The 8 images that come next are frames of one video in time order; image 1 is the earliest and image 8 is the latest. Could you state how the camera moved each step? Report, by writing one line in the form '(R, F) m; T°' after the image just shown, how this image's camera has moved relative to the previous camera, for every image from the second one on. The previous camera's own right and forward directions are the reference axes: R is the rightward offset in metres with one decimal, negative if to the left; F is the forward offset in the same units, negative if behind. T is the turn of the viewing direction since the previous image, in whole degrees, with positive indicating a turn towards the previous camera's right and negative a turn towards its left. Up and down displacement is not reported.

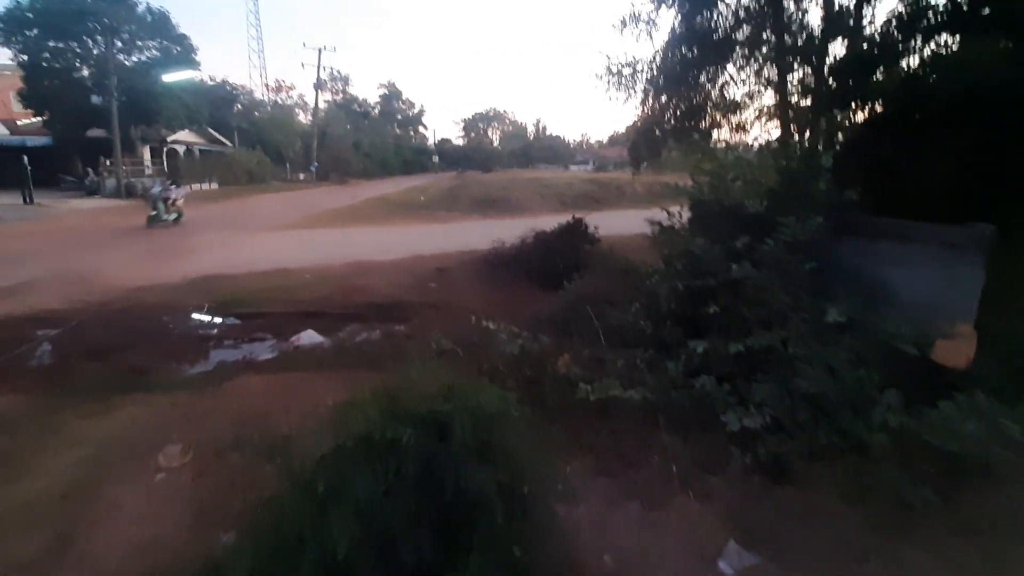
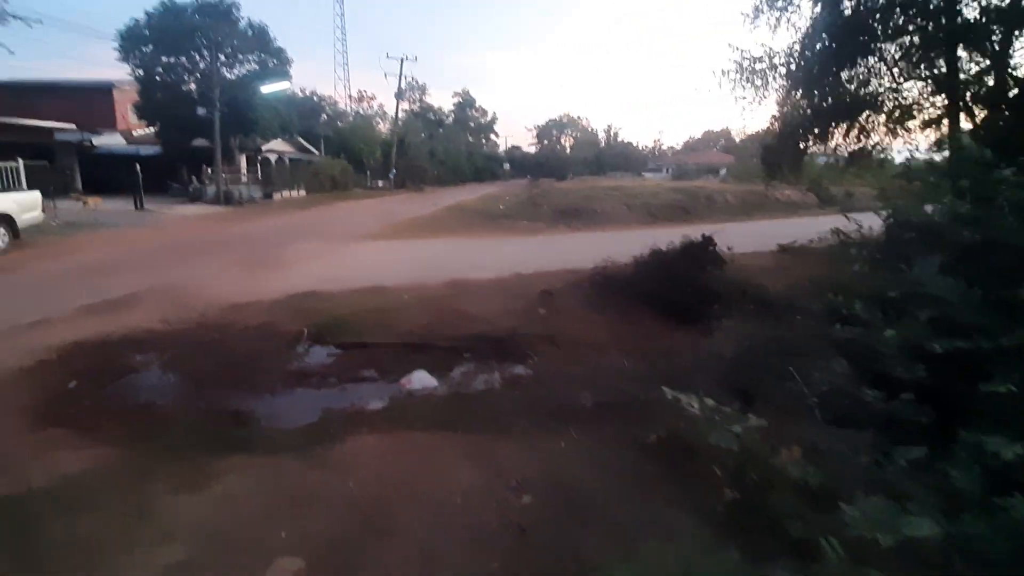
(-1.2, +1.4) m; -7°
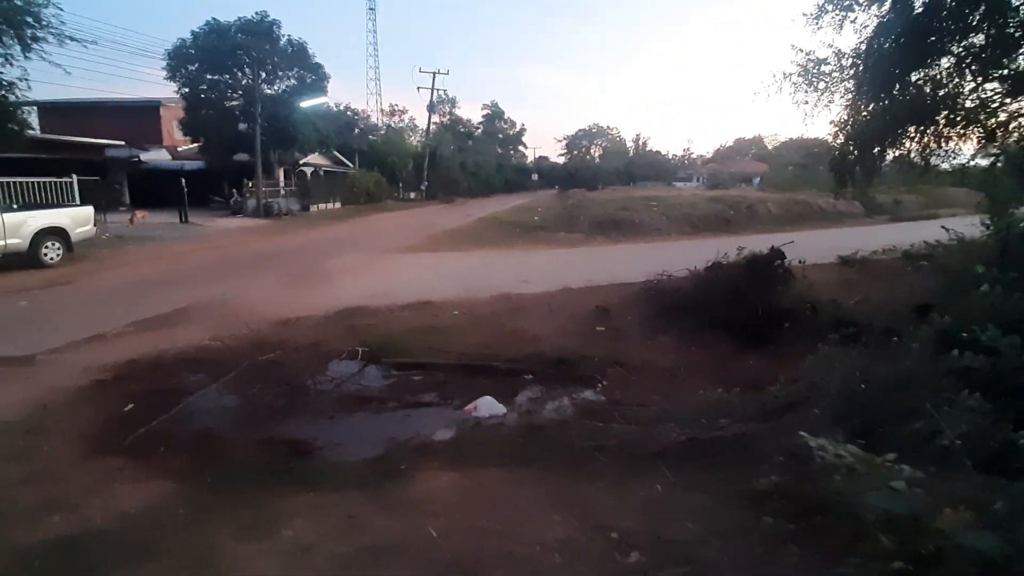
(-0.6, +0.5) m; -3°
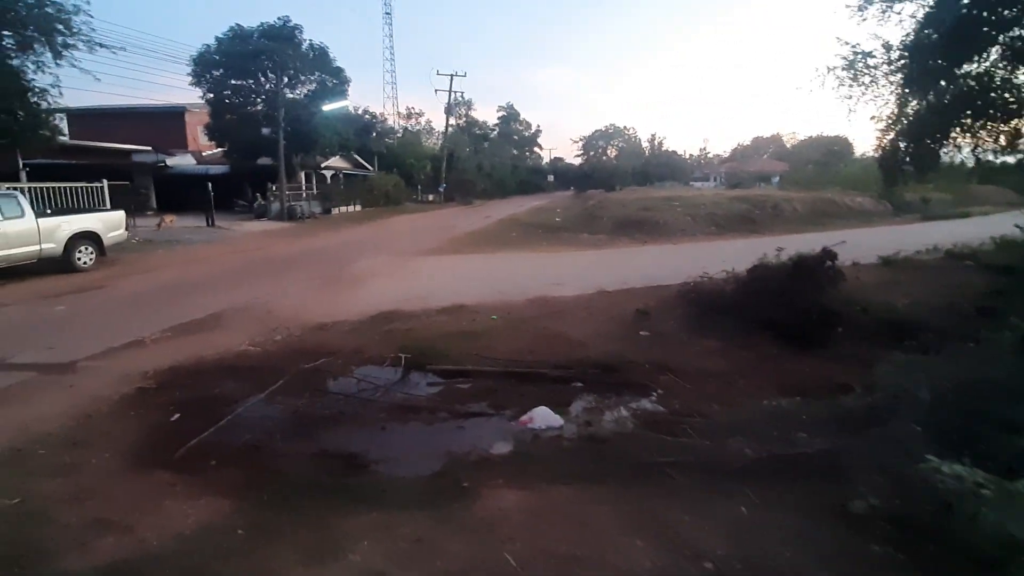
(-0.5, +0.3) m; -2°
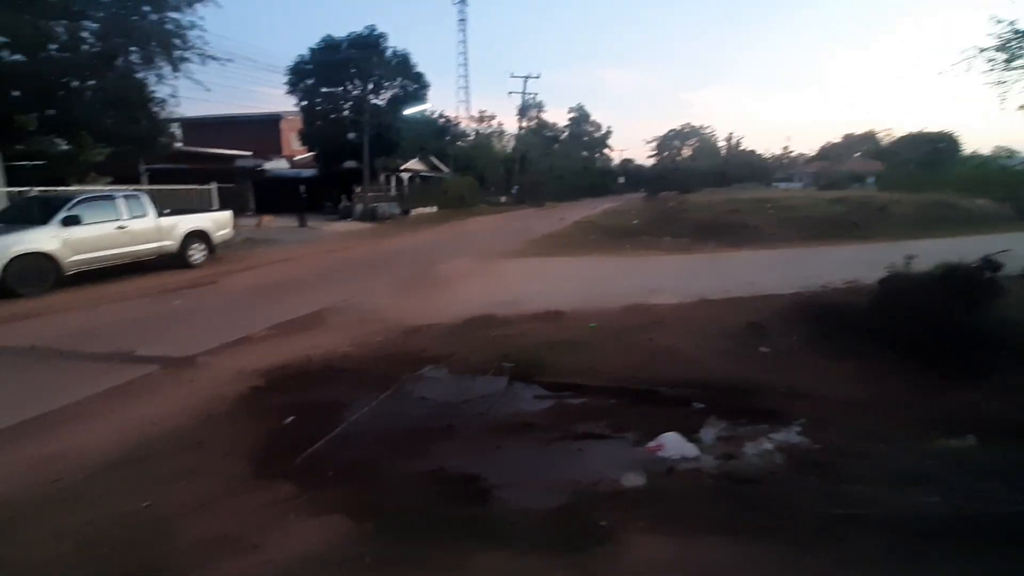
(-0.7, +0.5) m; -8°
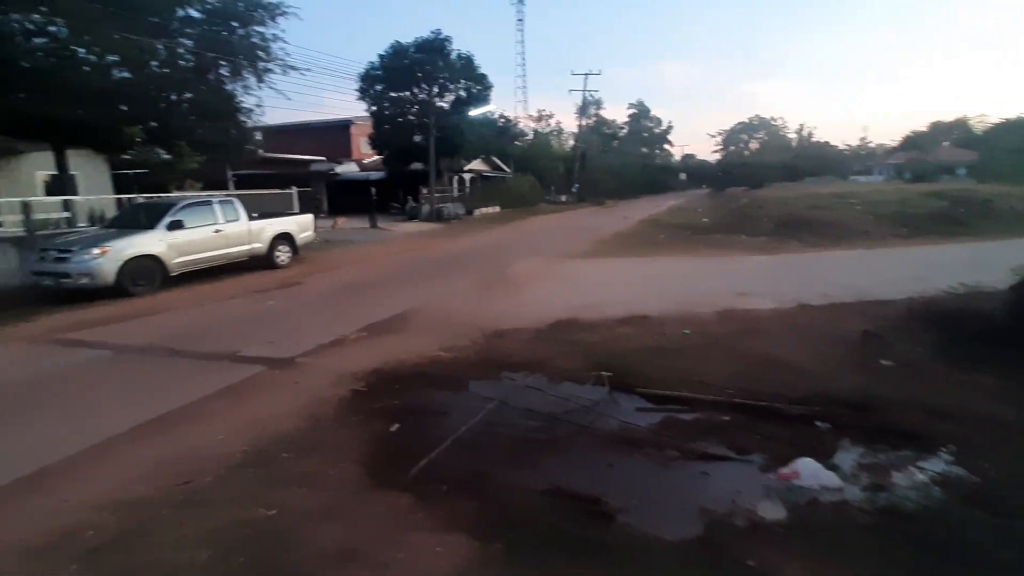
(-0.6, +0.2) m; -6°
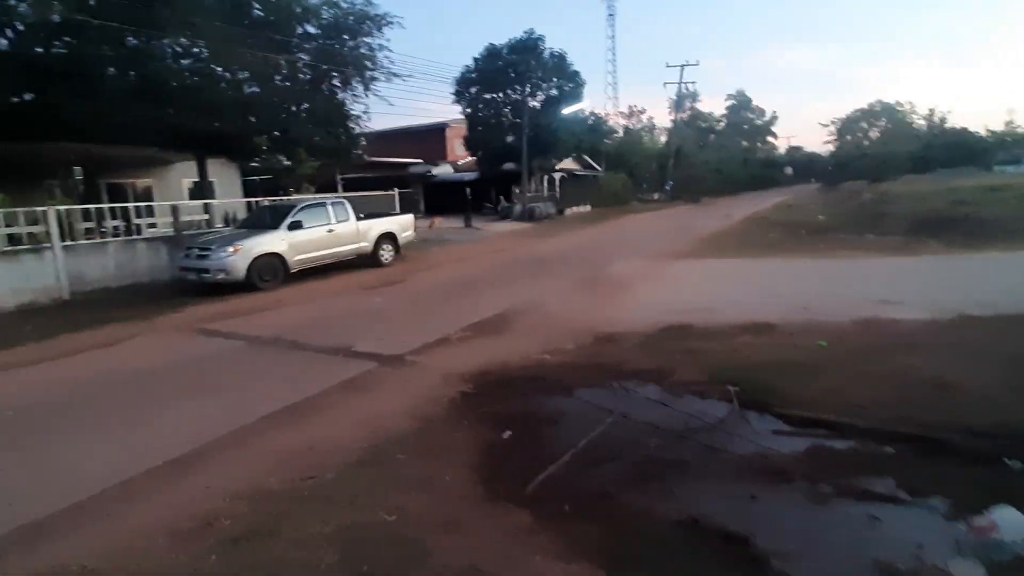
(-0.4, +0.3) m; -10°
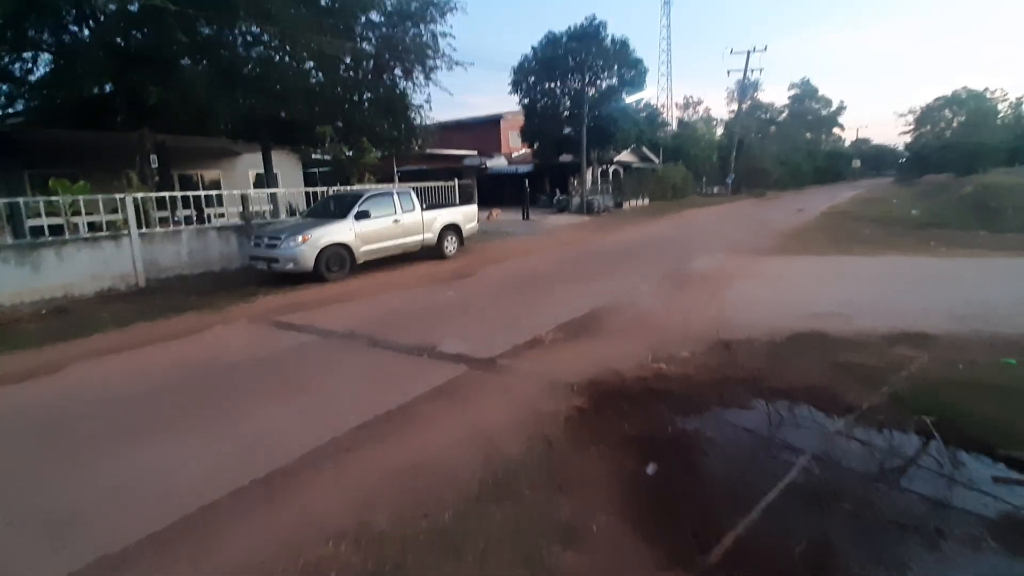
(-0.9, +0.9) m; -5°
